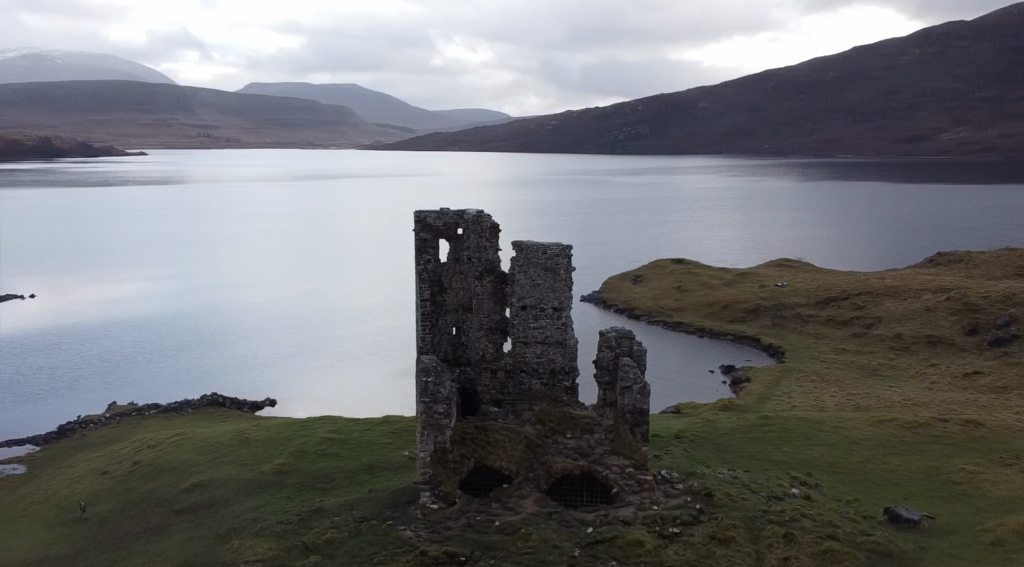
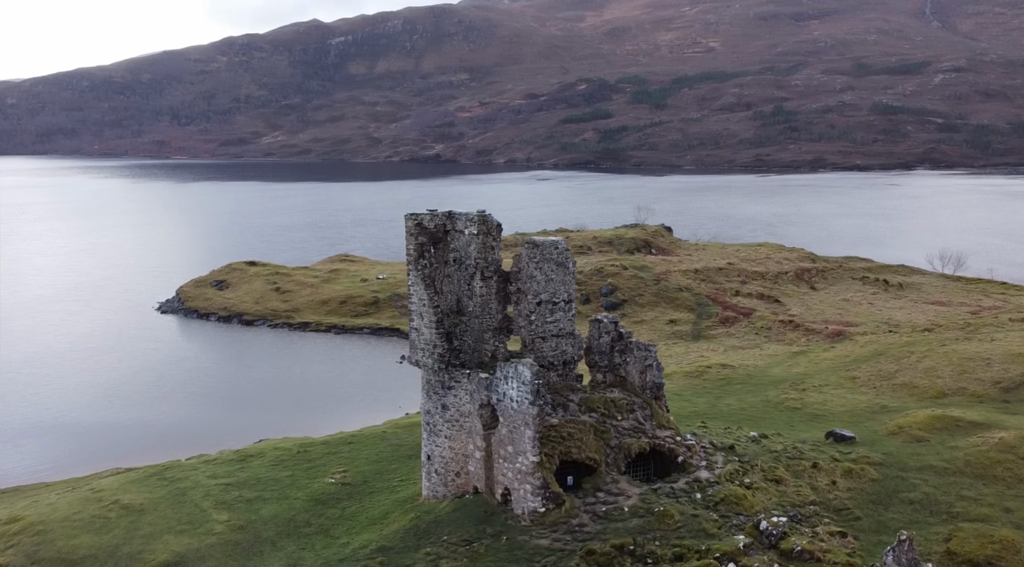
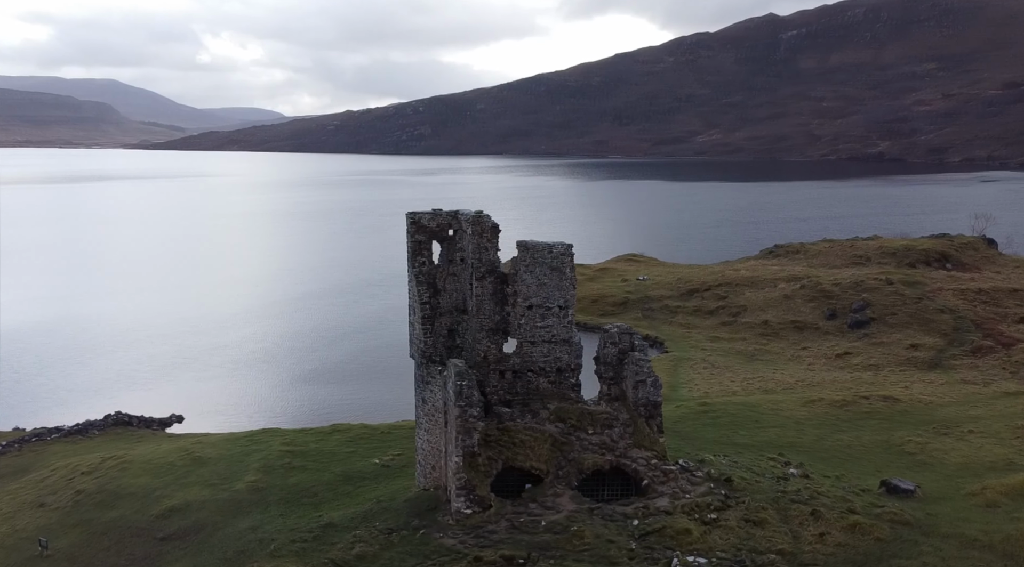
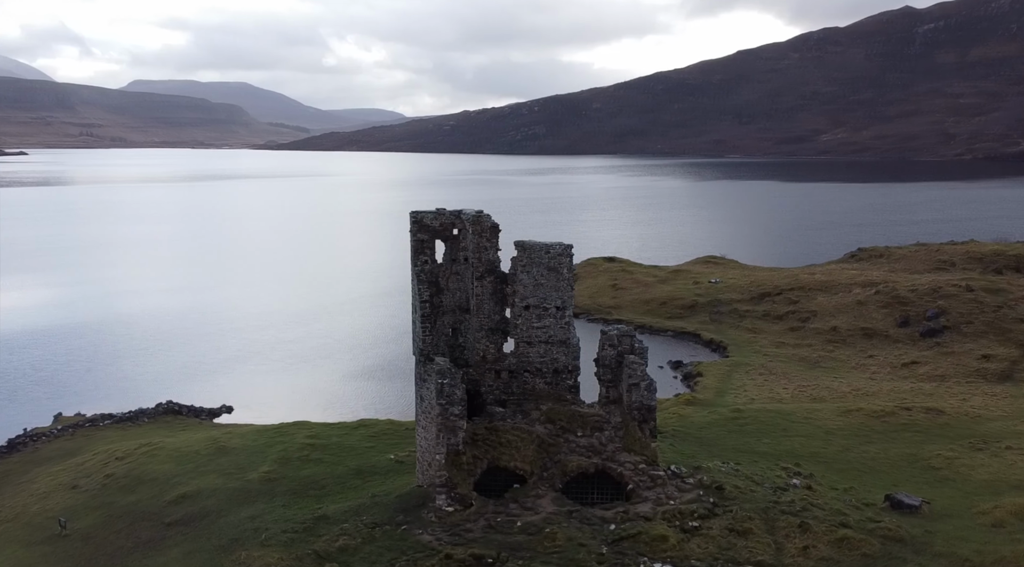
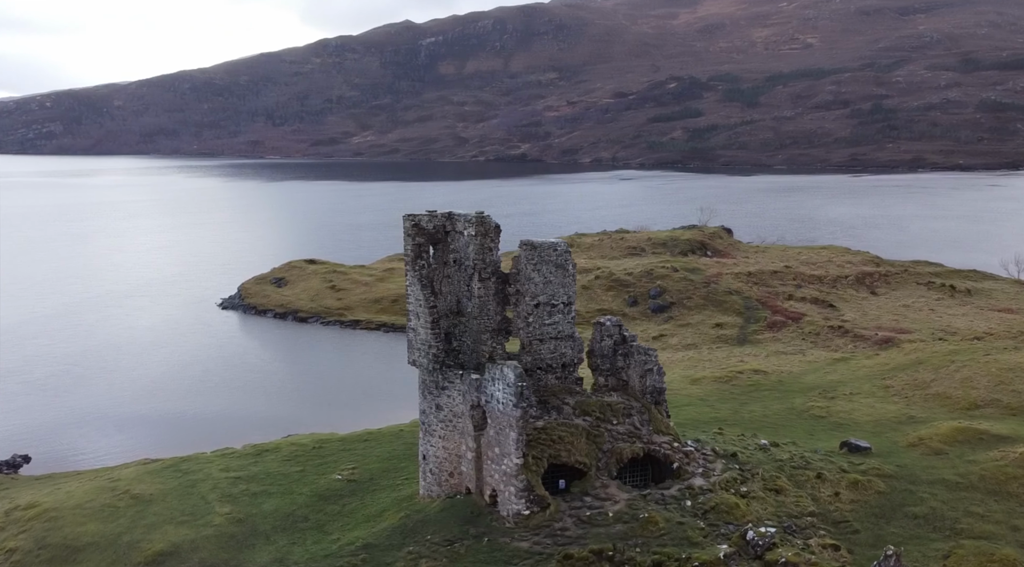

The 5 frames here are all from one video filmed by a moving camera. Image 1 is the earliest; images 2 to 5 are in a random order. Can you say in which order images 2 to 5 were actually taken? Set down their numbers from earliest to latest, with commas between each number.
4, 3, 5, 2
